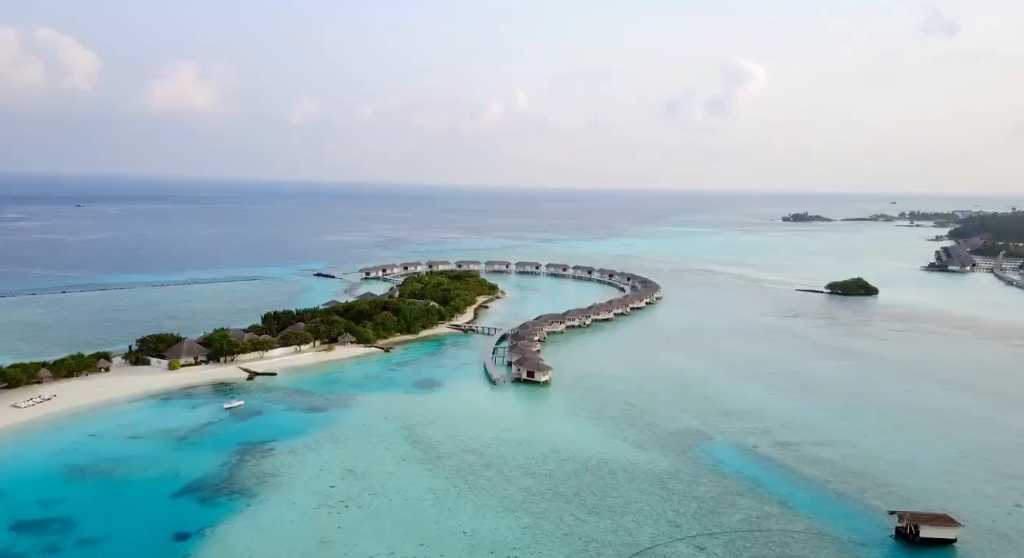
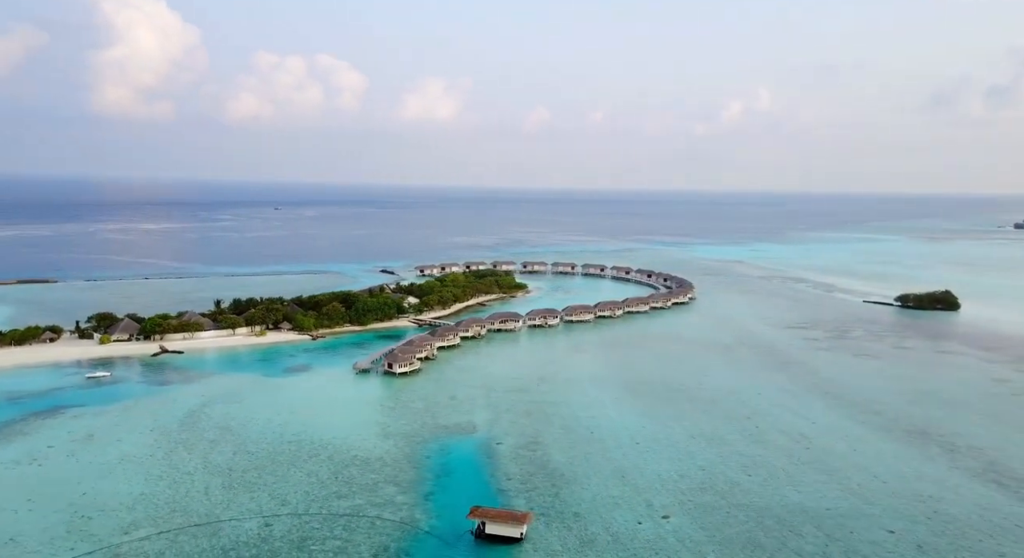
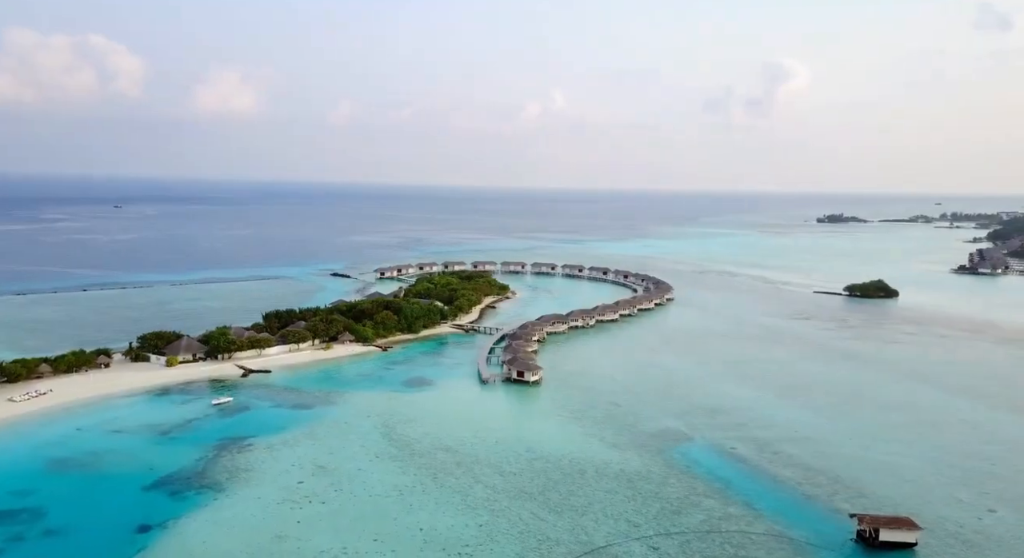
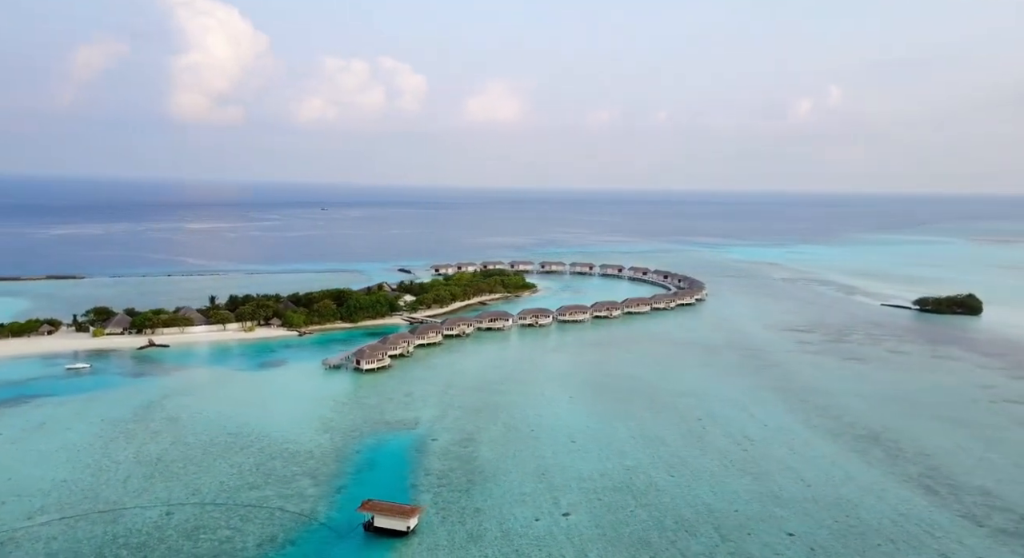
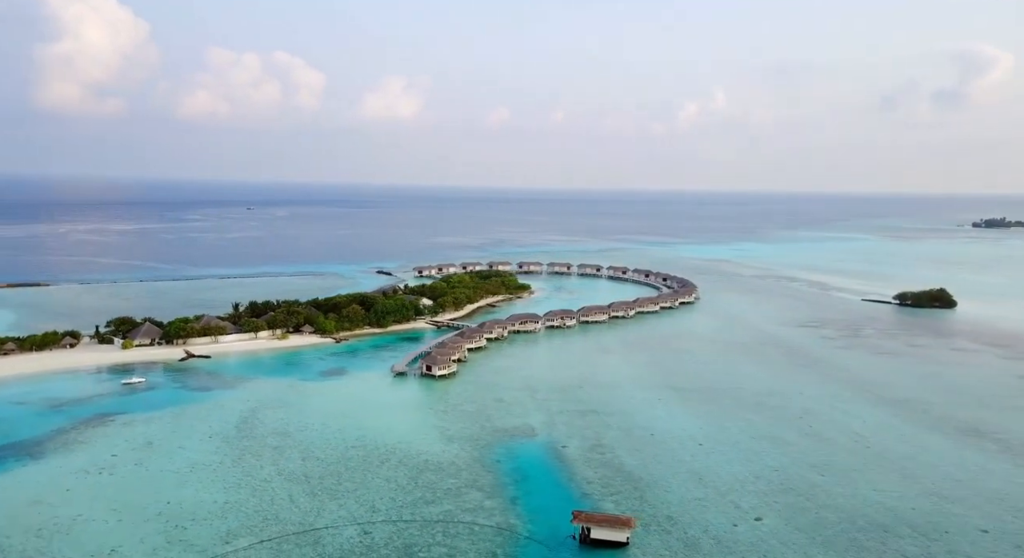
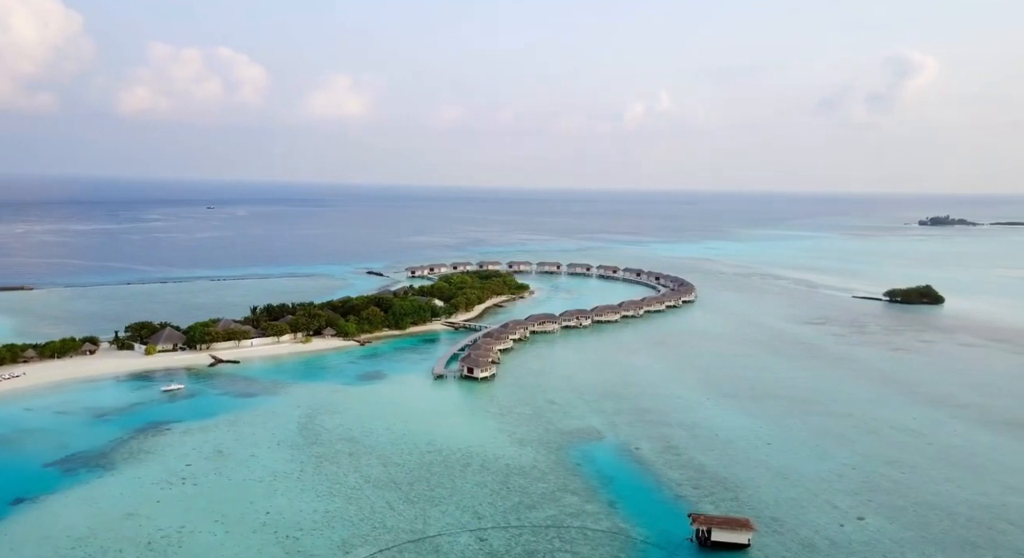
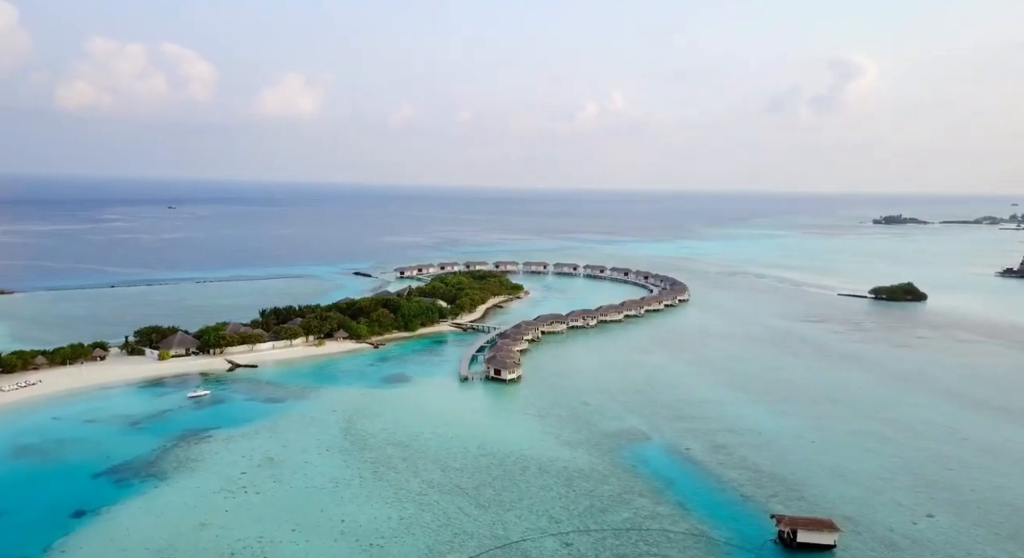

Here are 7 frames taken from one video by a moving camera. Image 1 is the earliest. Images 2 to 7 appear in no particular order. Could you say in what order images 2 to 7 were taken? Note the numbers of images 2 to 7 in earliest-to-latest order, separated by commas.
3, 7, 6, 5, 2, 4
